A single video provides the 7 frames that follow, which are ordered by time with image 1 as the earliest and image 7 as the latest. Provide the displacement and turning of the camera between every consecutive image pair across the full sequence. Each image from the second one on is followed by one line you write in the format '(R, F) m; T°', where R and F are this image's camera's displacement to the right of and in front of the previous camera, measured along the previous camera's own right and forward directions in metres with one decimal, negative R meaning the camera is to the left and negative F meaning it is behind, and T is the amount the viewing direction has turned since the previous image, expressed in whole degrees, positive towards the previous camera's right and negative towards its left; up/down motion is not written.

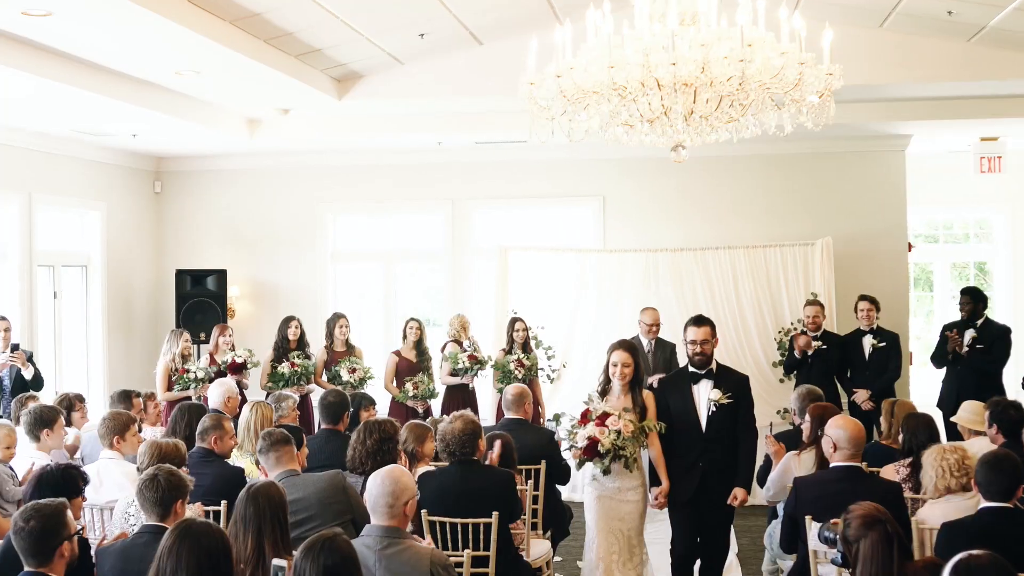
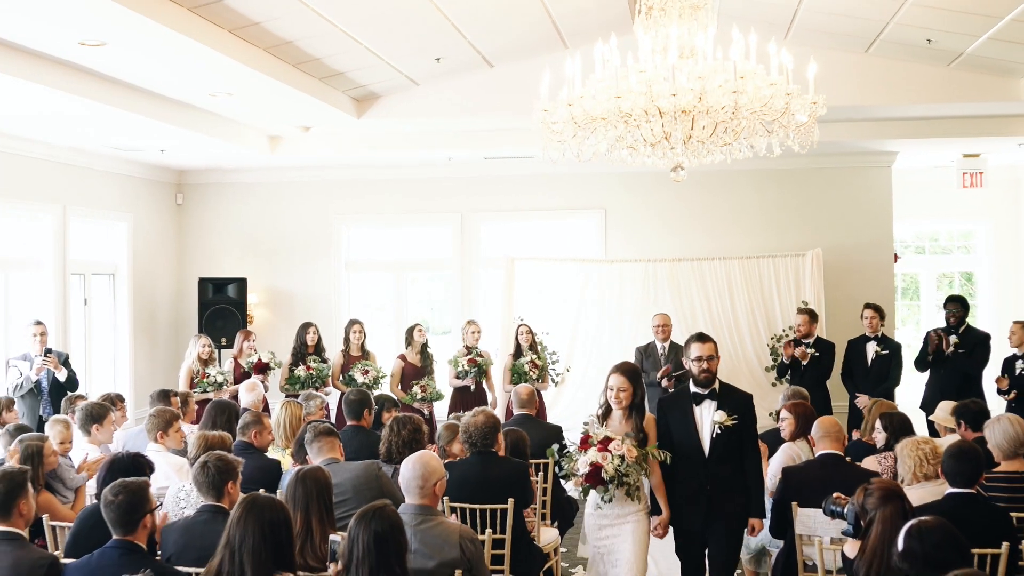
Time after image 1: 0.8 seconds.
(-0.1, -0.5) m; 0°
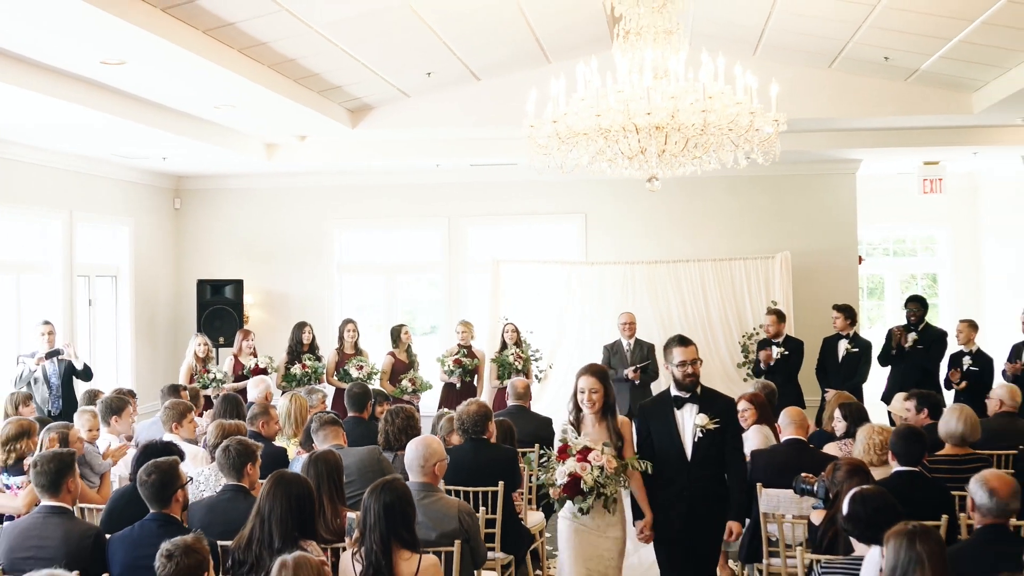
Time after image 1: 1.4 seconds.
(0.0, -0.5) m; +1°
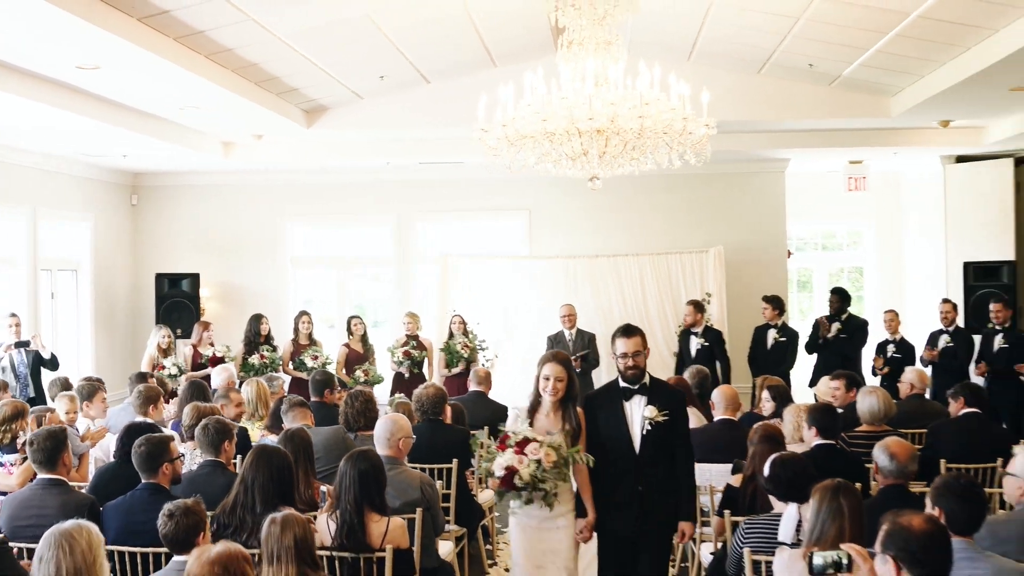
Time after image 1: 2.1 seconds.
(-0.1, -0.5) m; +3°
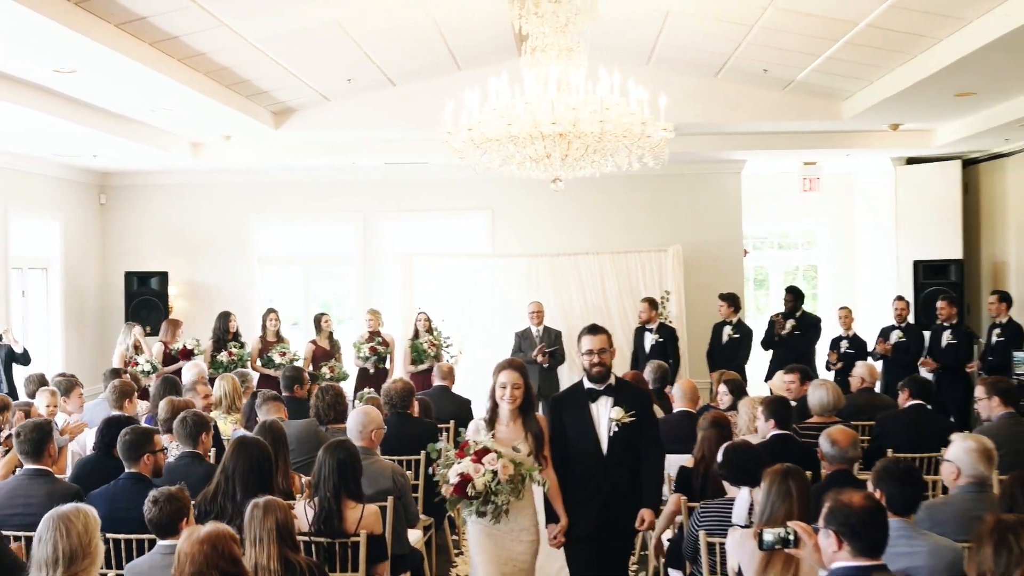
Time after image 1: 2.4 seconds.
(0.0, -0.2) m; +2°
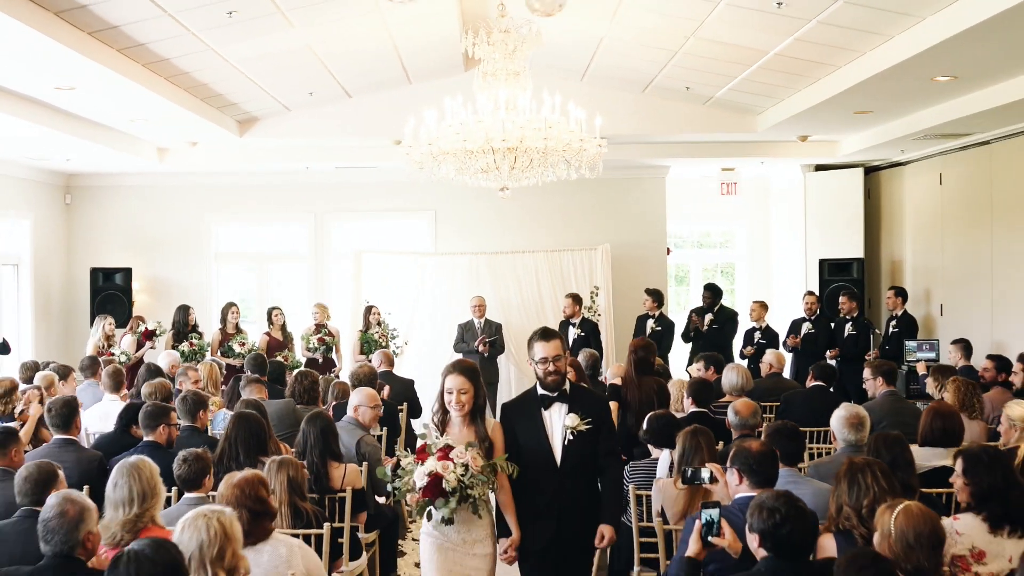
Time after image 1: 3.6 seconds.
(-0.2, -0.9) m; +3°
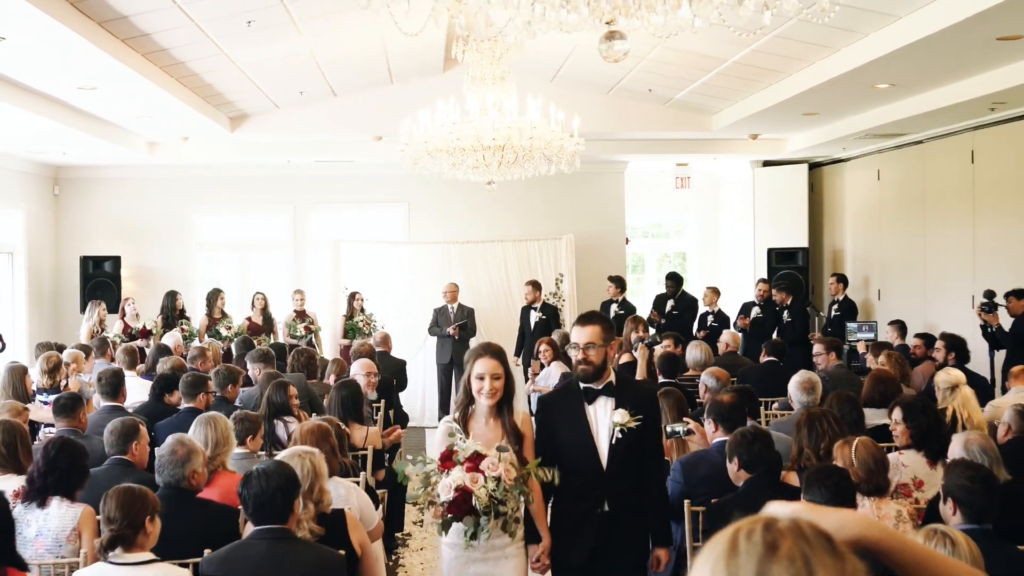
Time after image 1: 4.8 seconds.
(-0.3, -0.8) m; +3°
